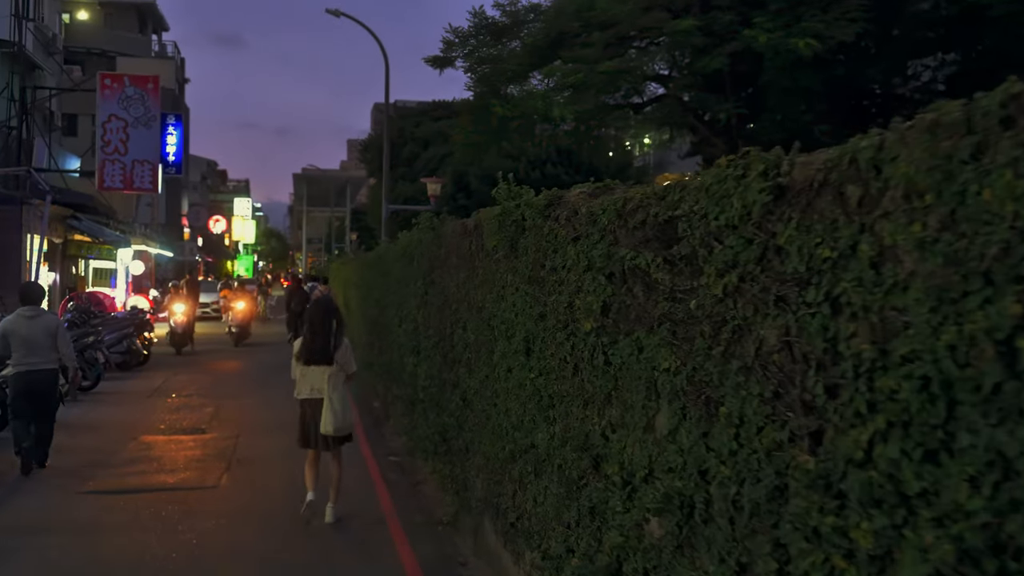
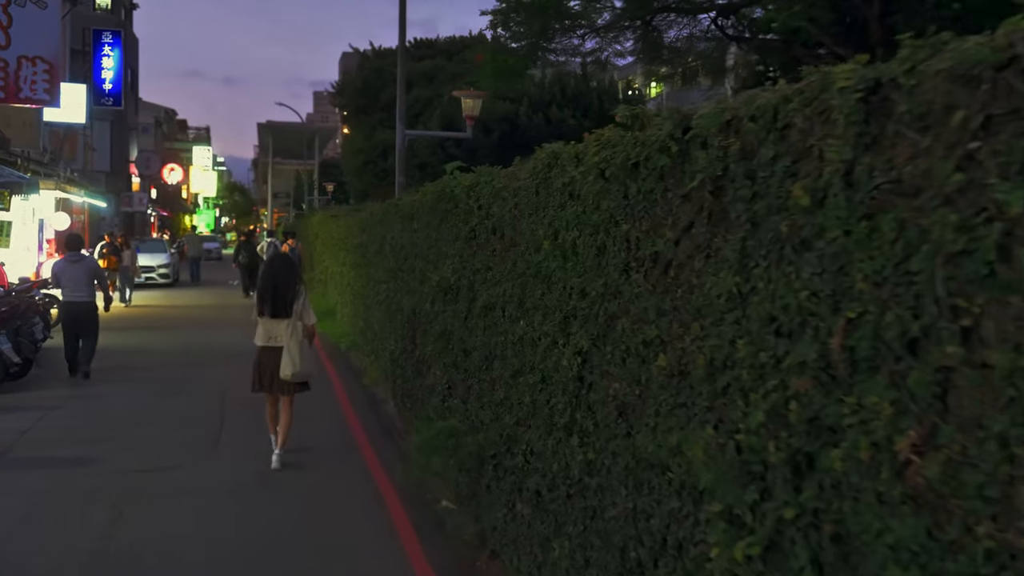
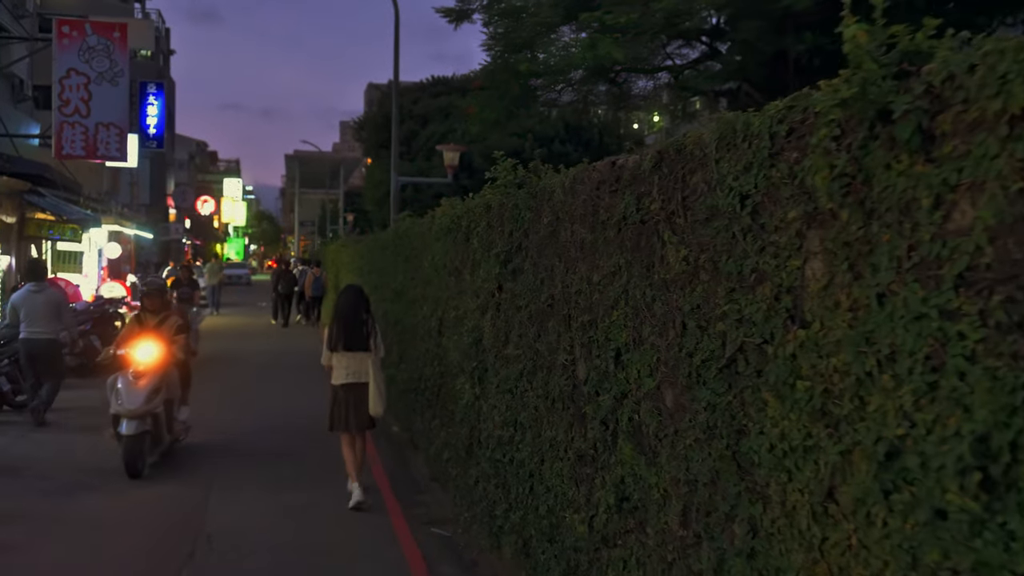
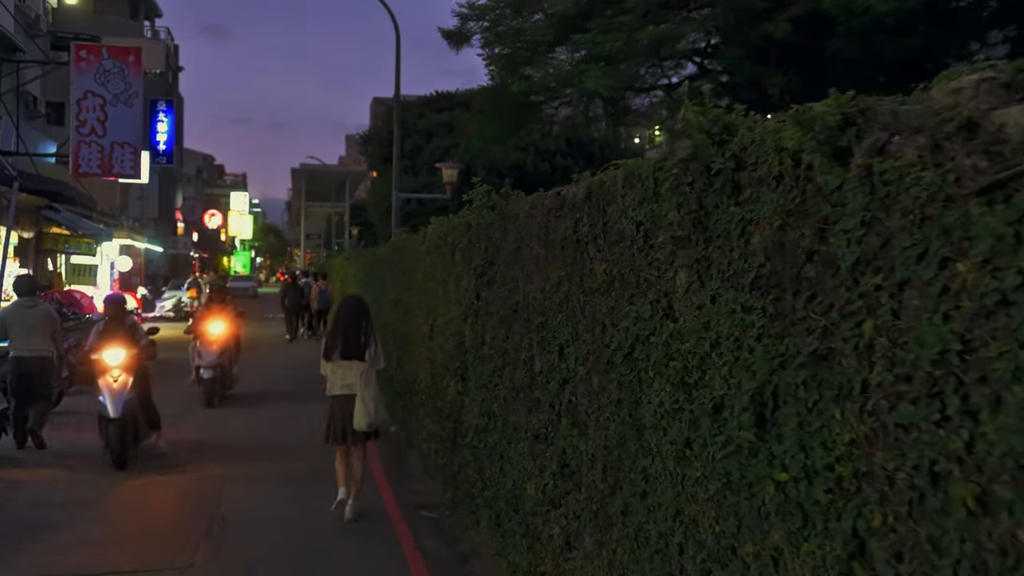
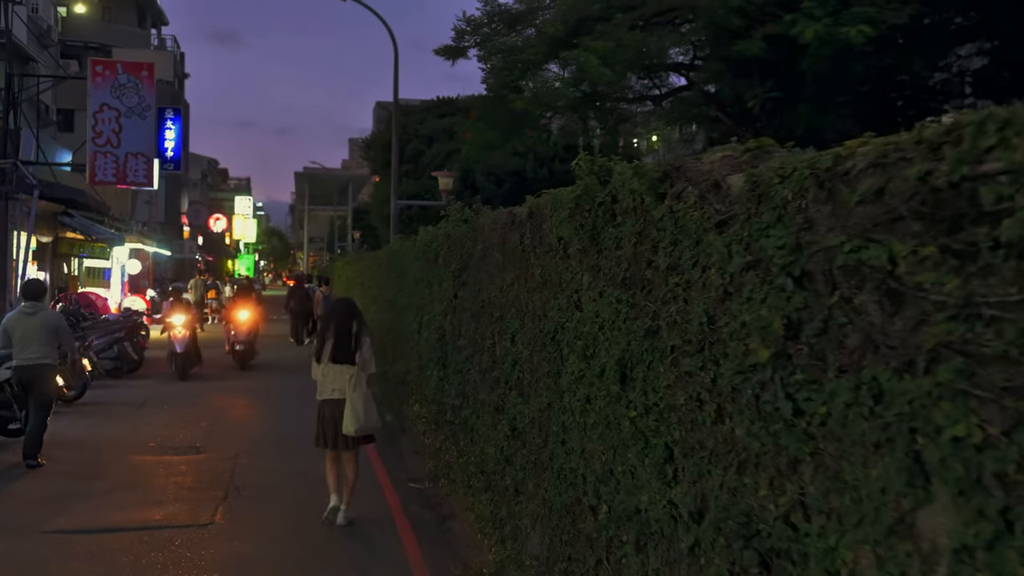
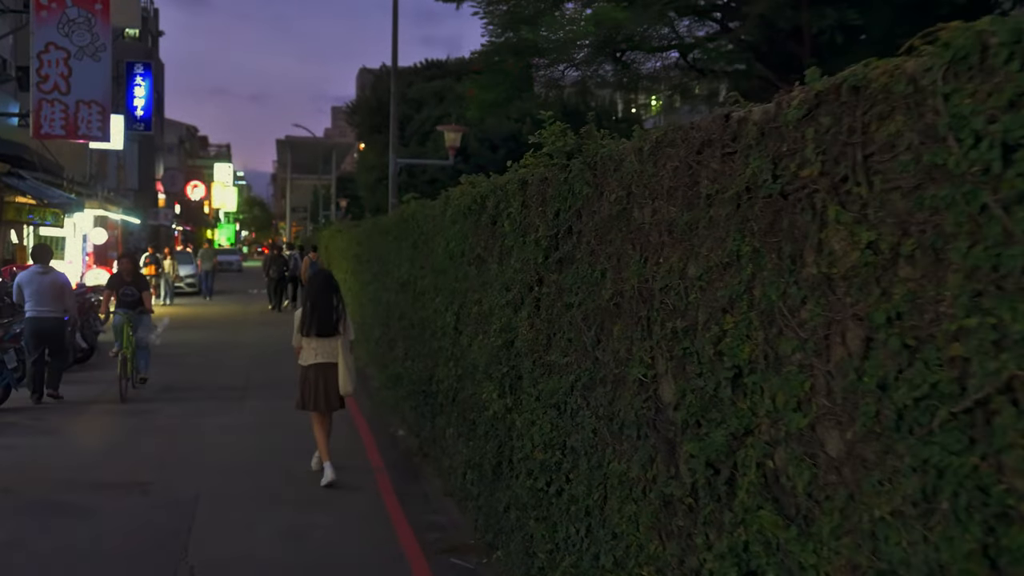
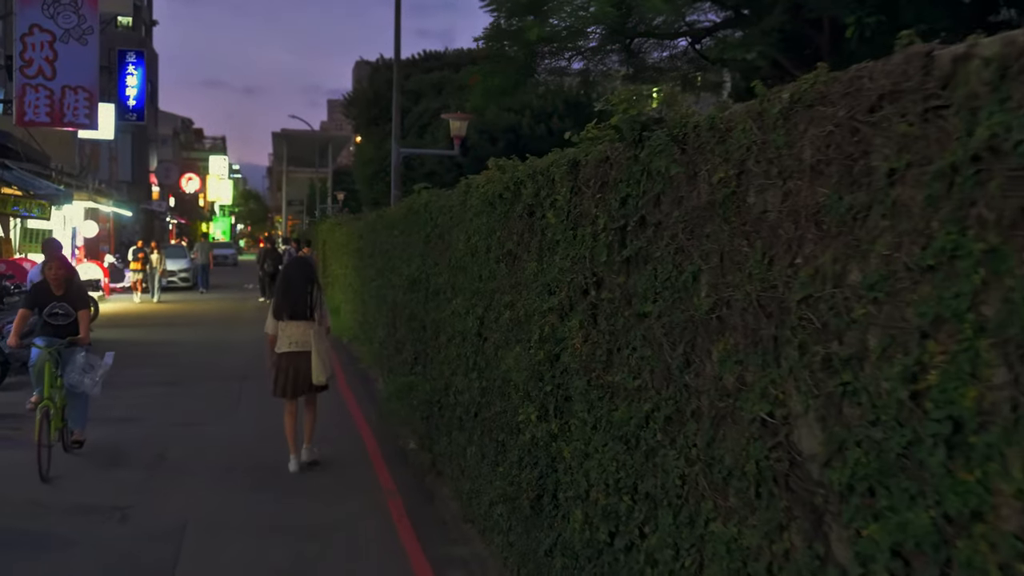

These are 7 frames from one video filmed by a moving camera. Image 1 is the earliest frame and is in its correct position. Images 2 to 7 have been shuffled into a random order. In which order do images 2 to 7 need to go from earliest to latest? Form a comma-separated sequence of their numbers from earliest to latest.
5, 4, 3, 6, 7, 2
